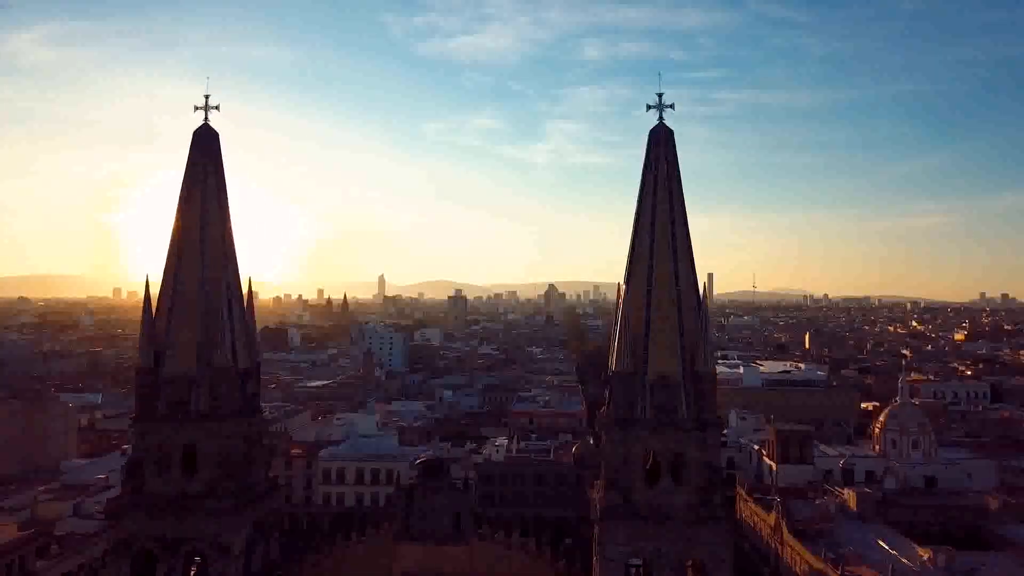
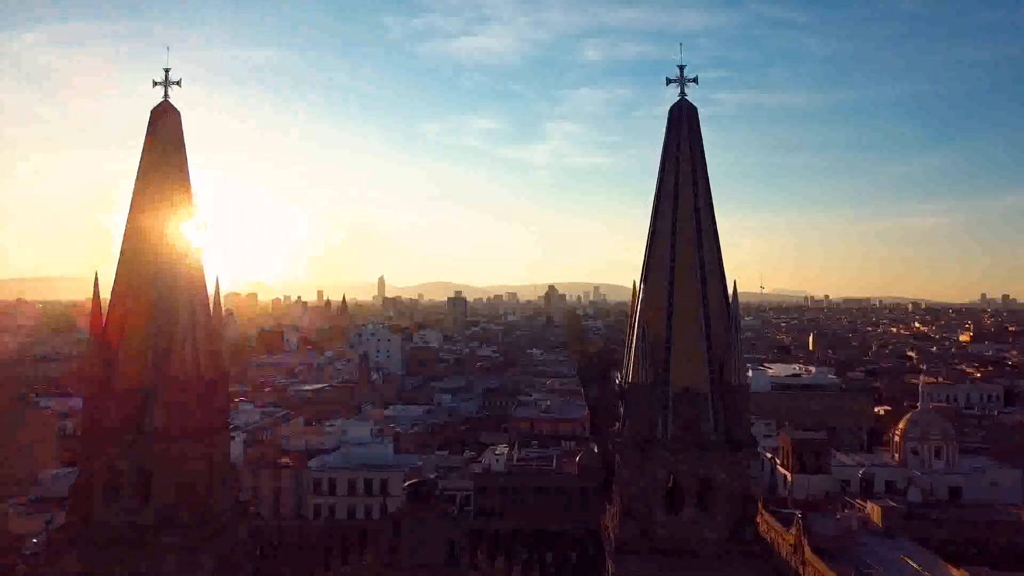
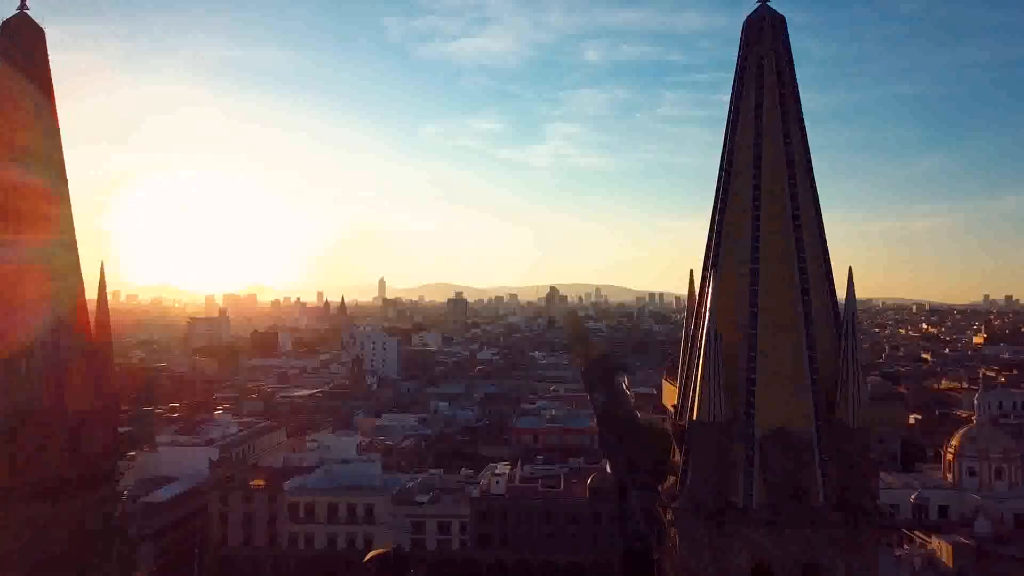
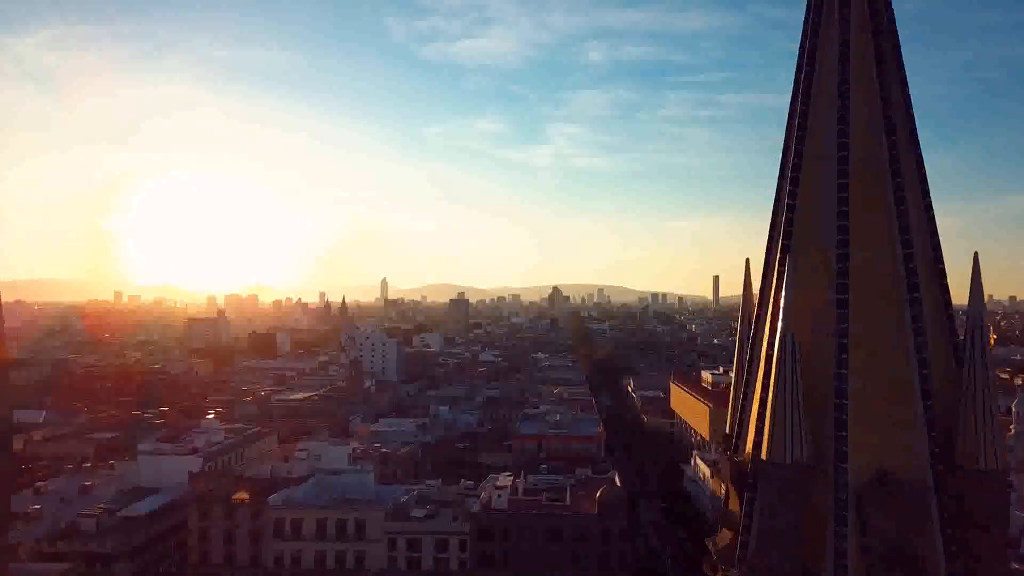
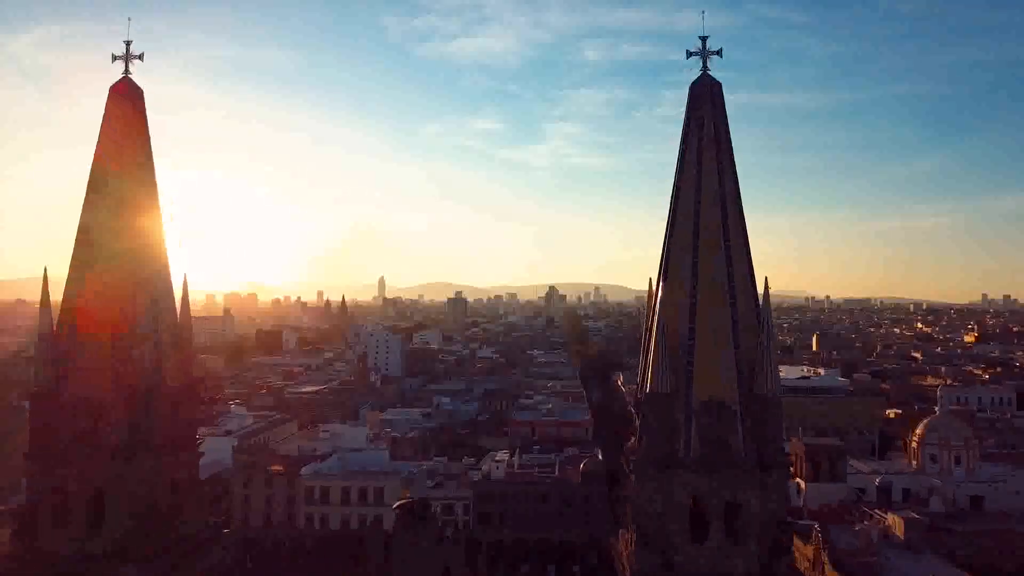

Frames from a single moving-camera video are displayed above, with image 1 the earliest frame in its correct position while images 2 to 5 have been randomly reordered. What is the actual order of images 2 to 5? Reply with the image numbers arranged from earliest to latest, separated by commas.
2, 5, 3, 4
